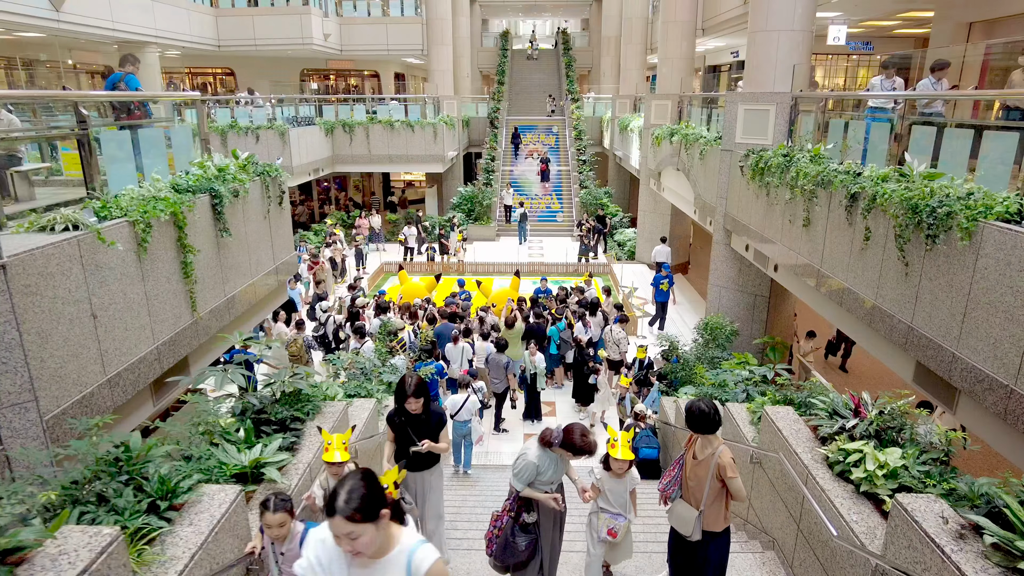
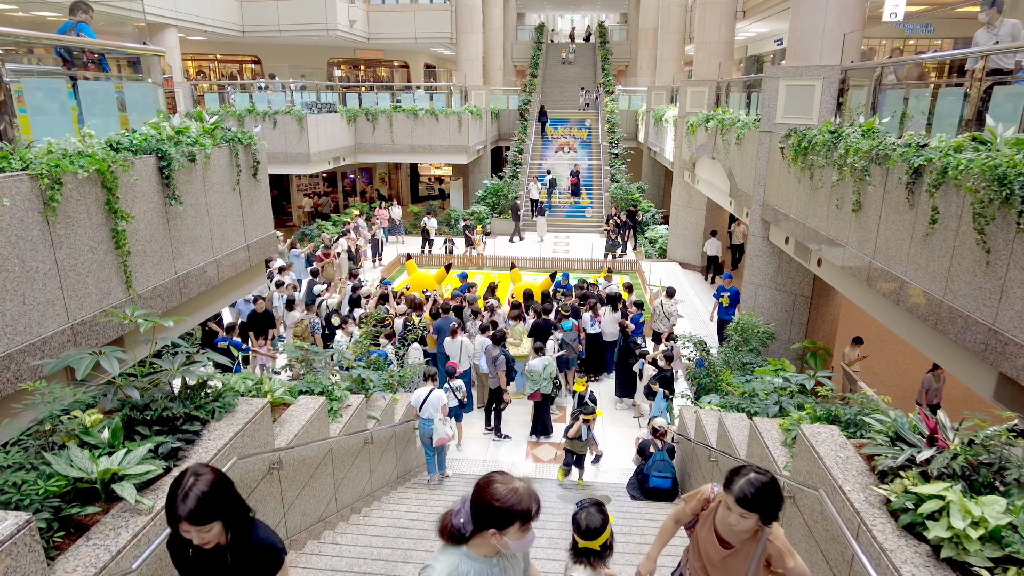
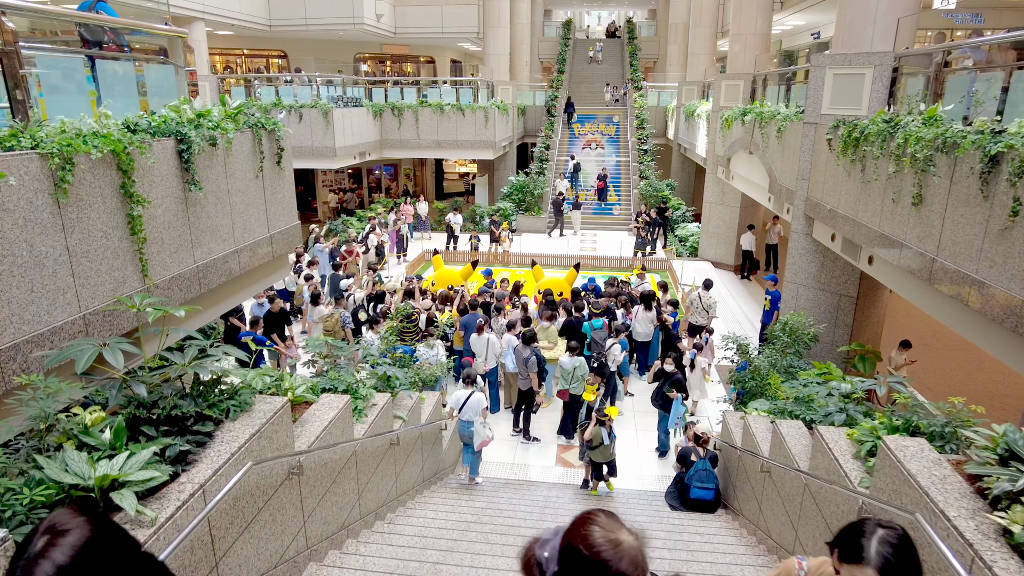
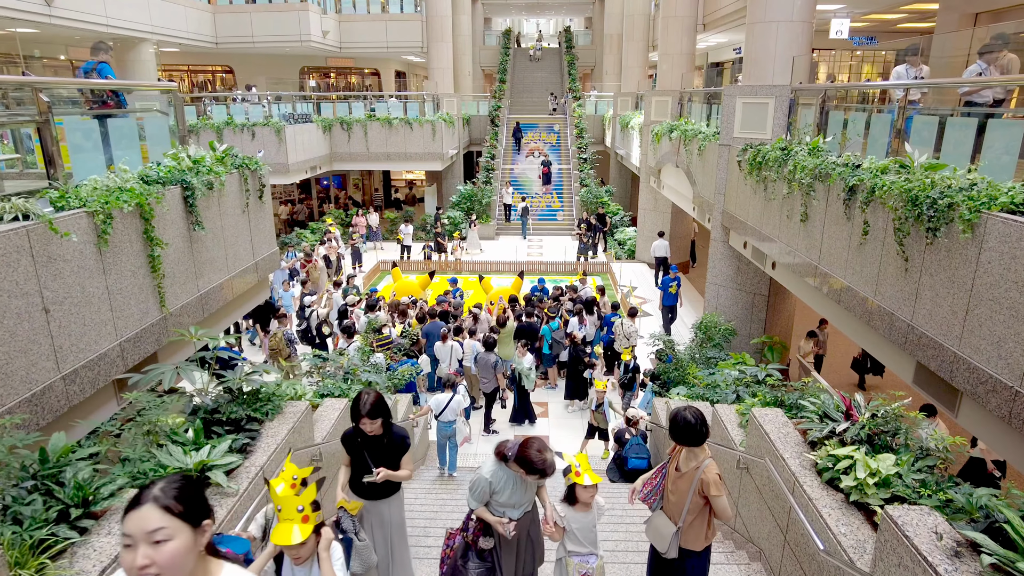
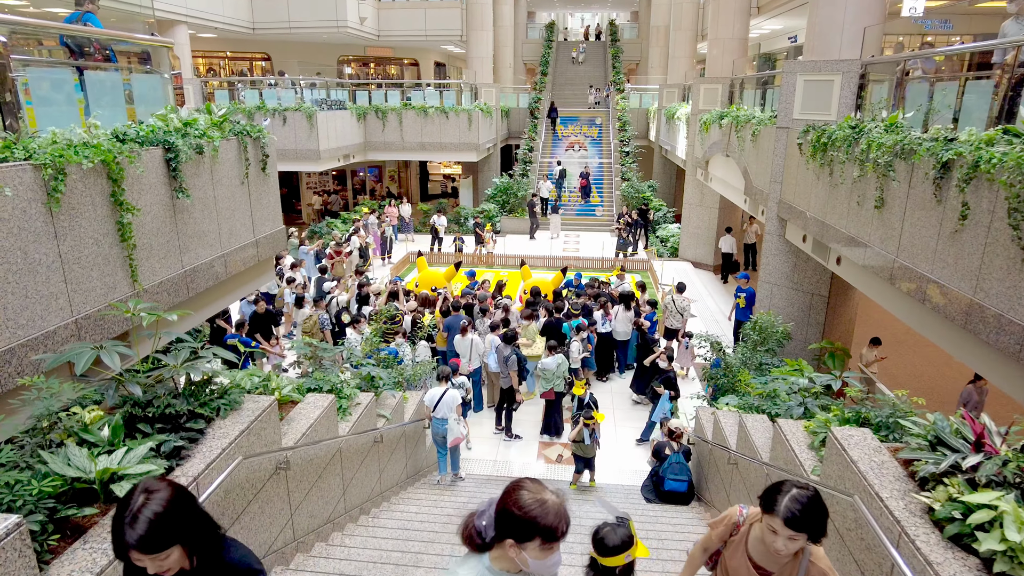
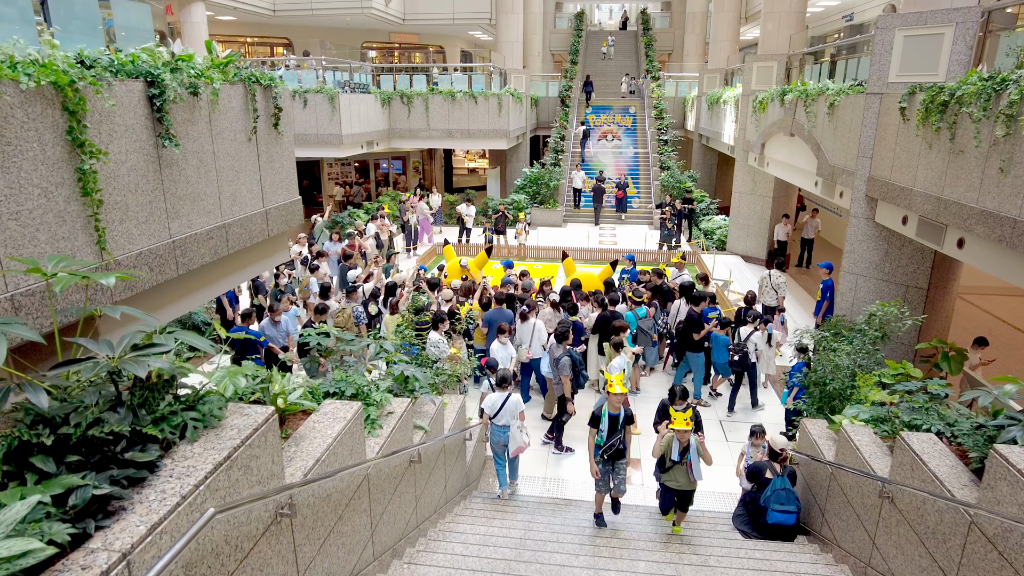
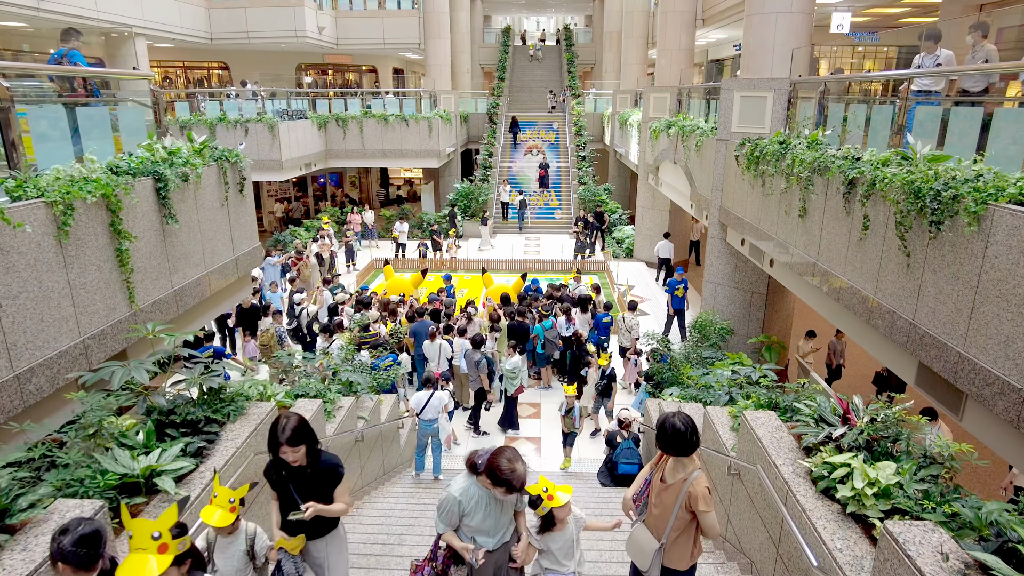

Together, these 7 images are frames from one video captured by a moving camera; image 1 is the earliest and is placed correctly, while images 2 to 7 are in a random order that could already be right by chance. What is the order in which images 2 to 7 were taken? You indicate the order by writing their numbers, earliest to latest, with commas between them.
4, 7, 2, 5, 3, 6
